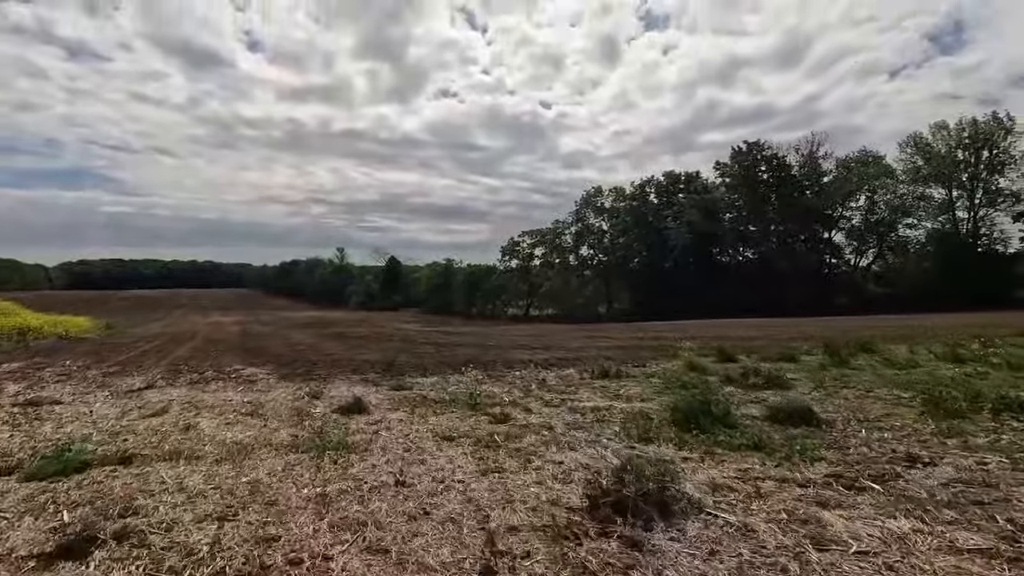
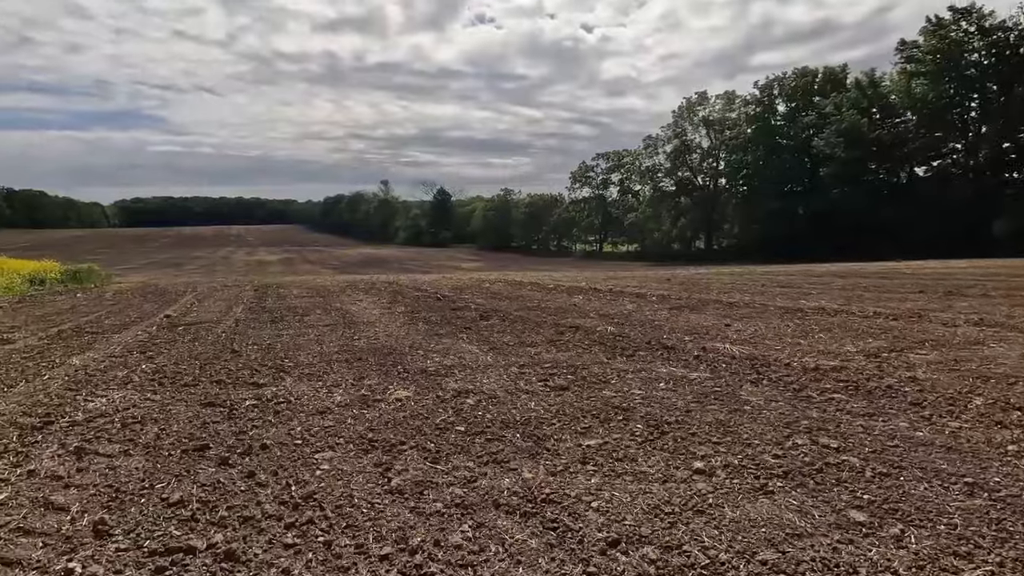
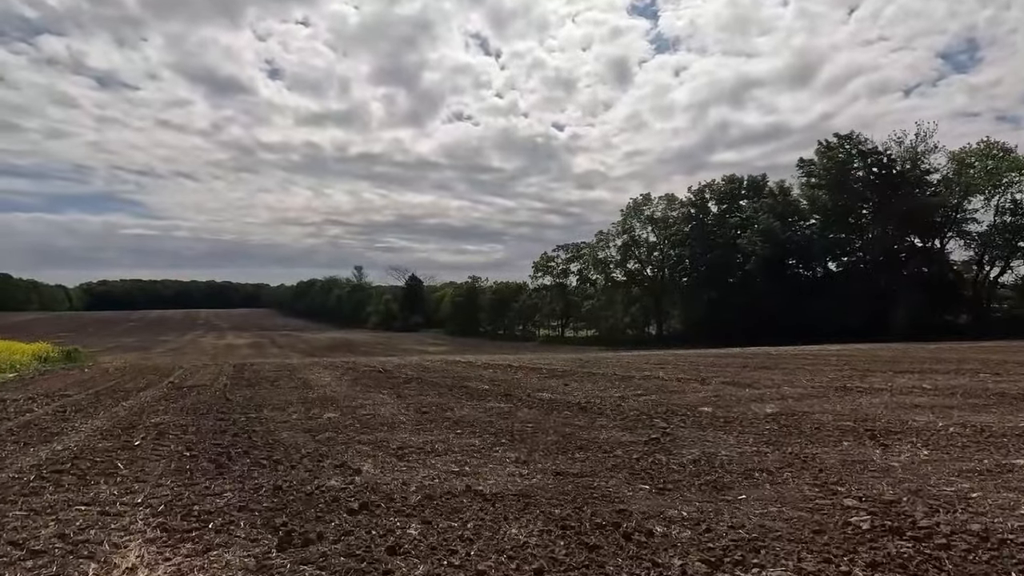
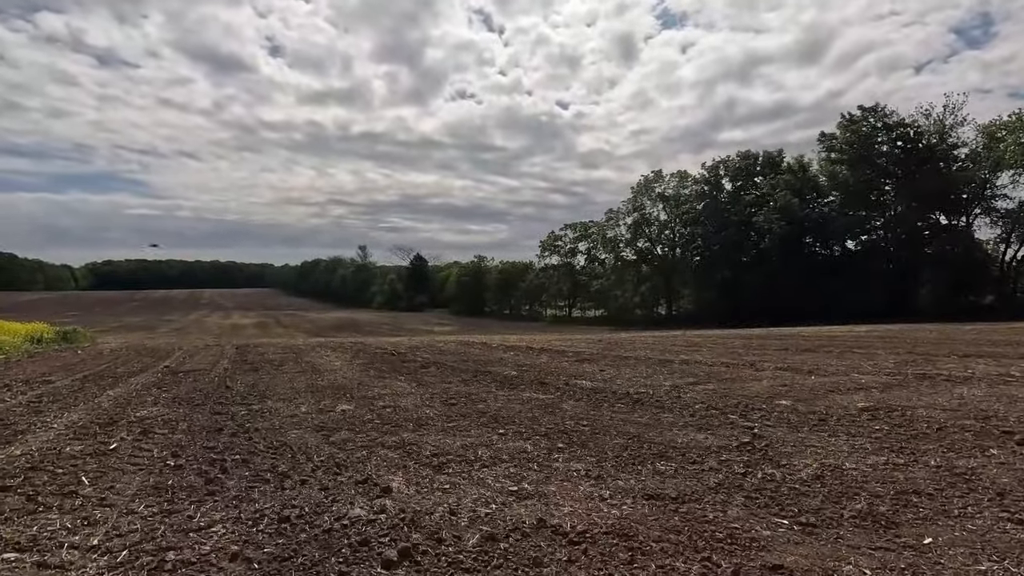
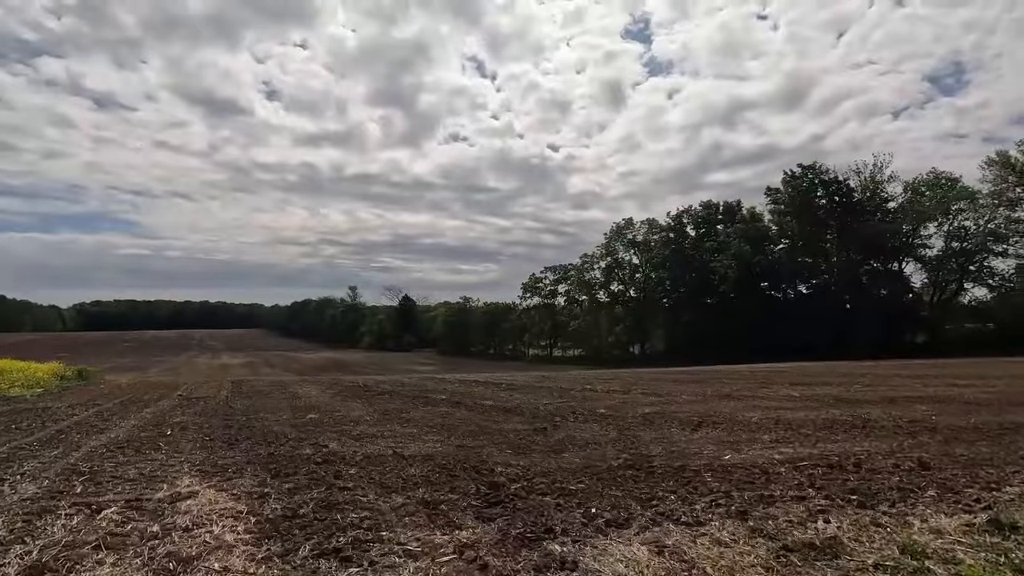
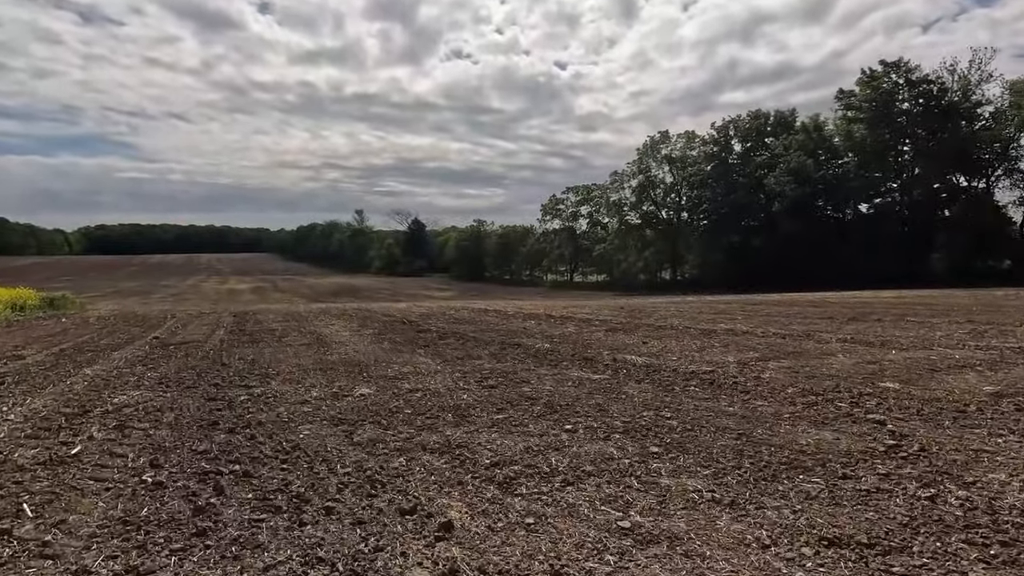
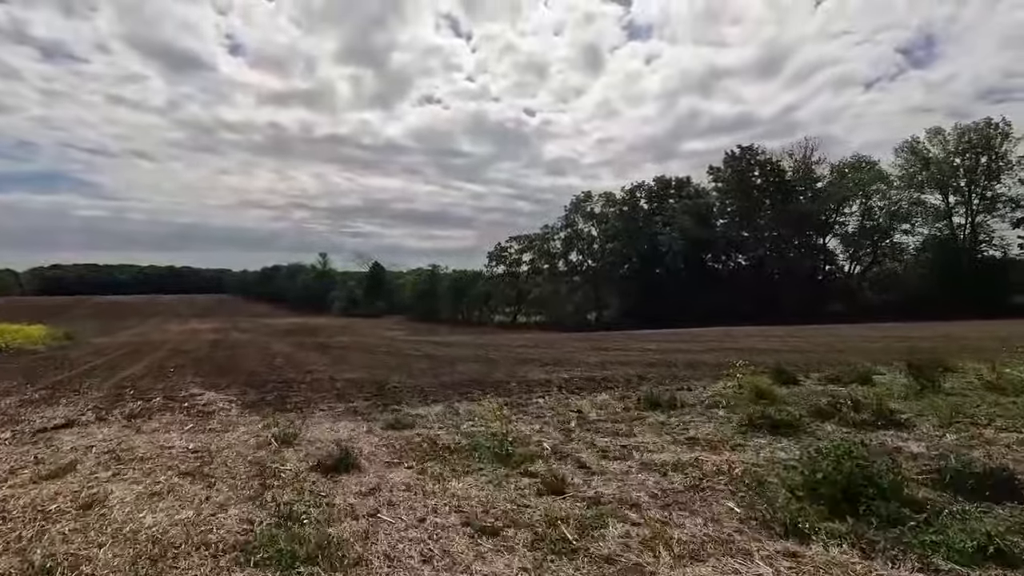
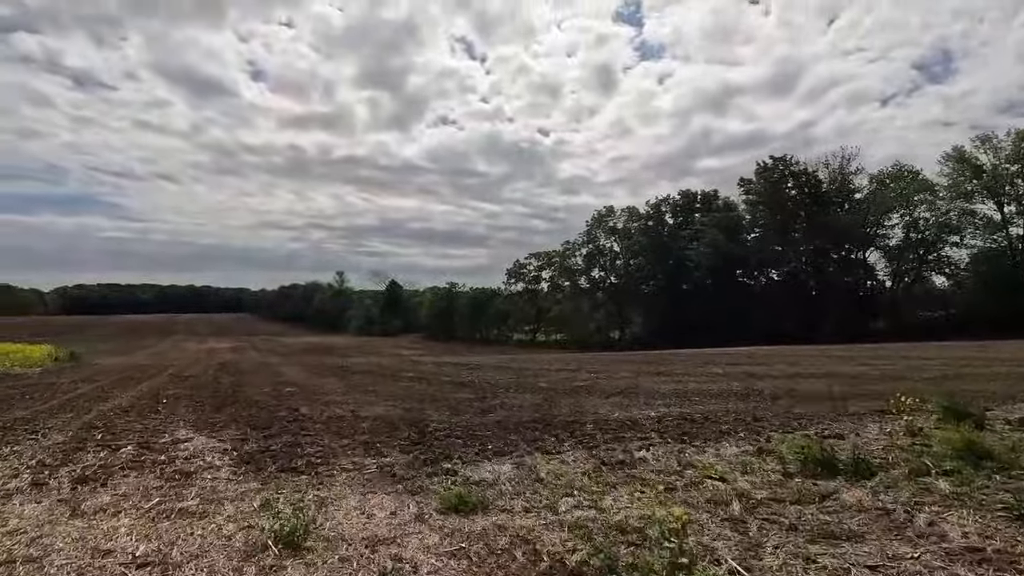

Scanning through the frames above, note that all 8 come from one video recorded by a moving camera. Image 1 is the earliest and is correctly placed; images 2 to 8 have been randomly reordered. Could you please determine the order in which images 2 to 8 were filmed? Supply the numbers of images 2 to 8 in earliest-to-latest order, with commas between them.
7, 8, 5, 3, 4, 6, 2
